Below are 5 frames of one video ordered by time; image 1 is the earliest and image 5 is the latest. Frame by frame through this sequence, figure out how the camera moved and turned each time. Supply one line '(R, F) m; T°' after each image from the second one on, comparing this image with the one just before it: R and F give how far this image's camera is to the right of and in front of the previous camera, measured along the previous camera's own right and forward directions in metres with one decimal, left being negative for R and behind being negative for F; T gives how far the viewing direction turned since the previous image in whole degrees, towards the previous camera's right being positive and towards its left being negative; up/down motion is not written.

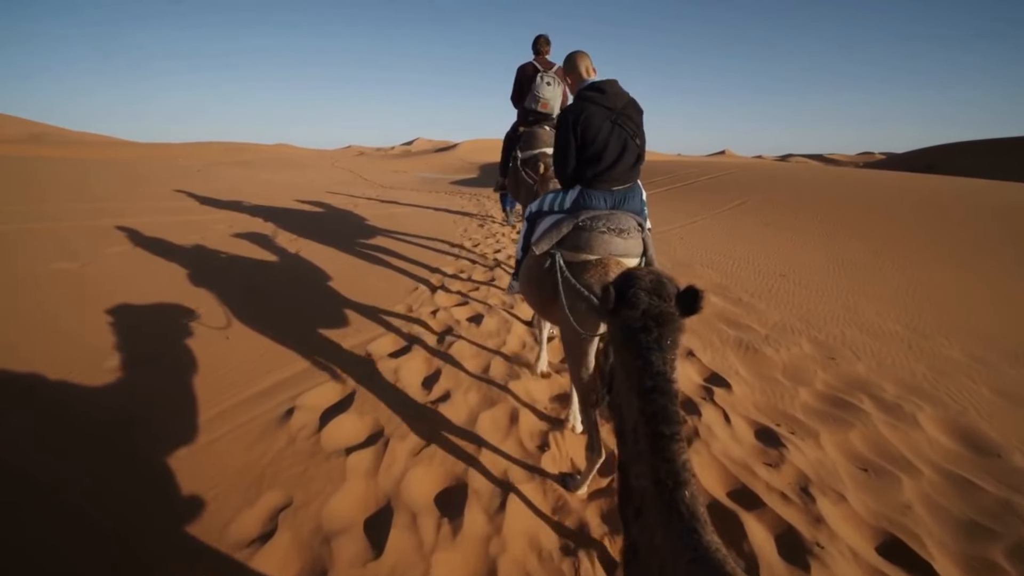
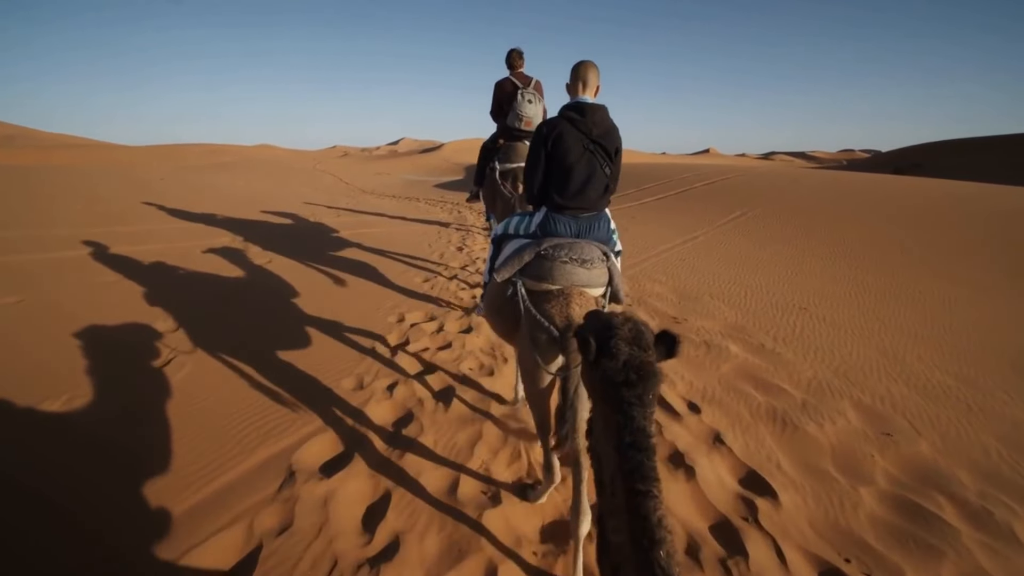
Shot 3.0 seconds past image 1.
(+0.1, +1.0) m; +1°
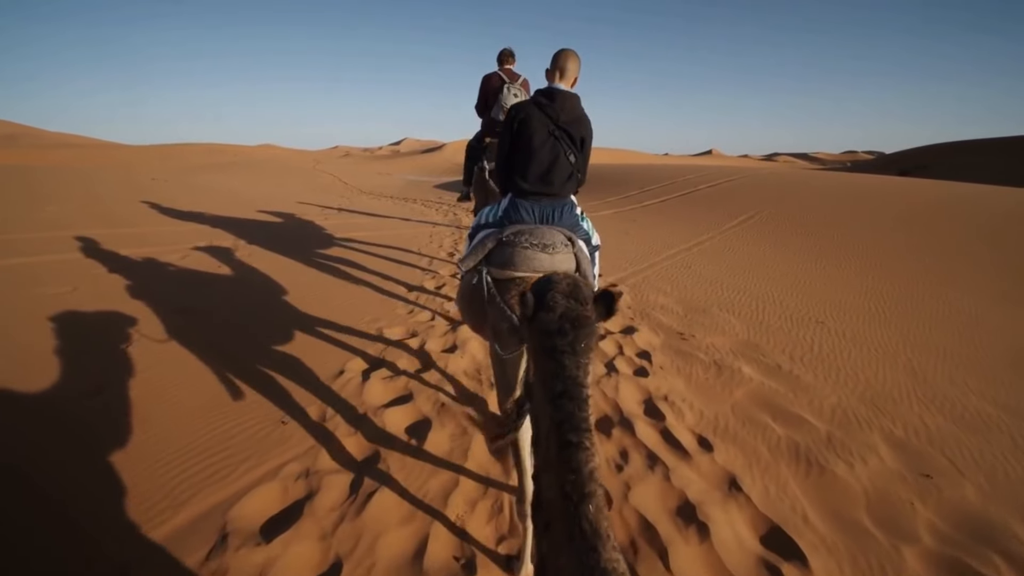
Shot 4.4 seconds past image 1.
(+0.1, +0.5) m; 0°
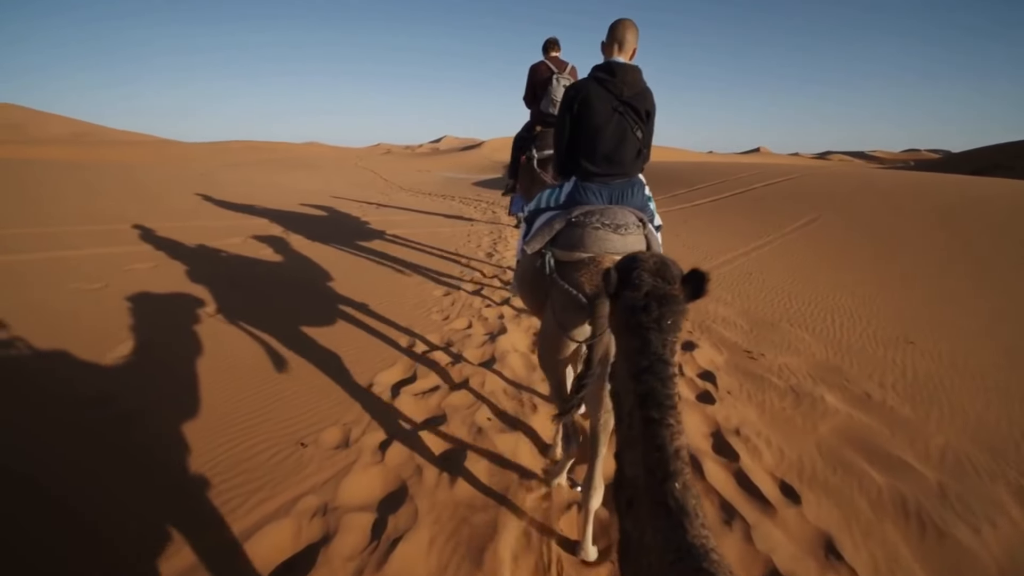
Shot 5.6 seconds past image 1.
(-0.1, +0.5) m; -4°
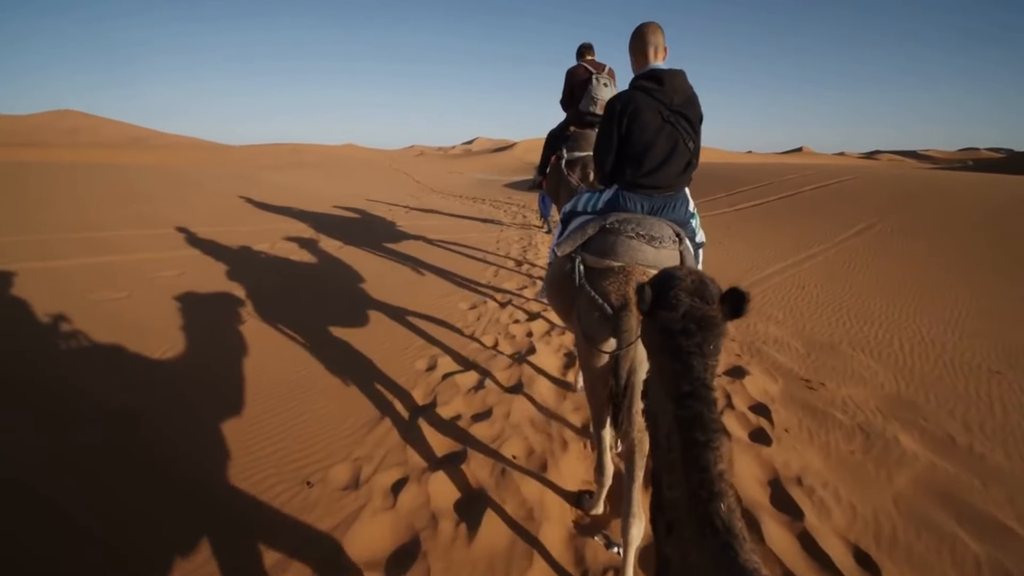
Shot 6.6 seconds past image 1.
(0.0, +0.3) m; -4°
